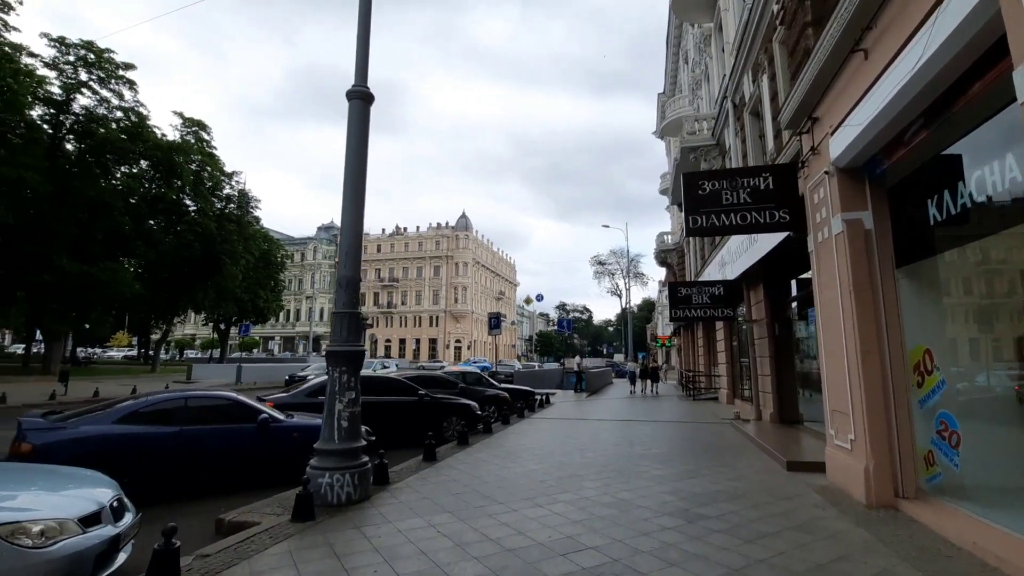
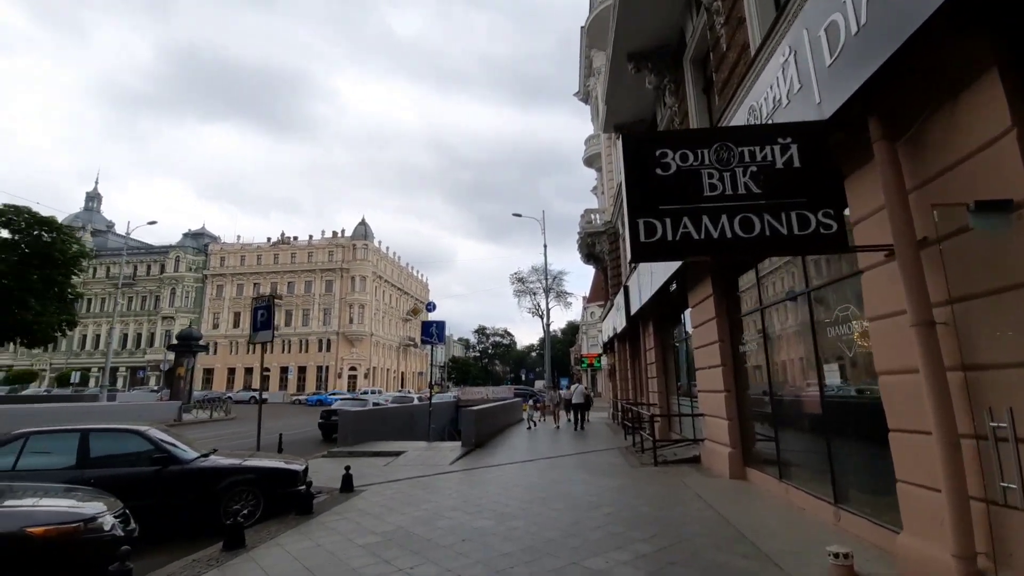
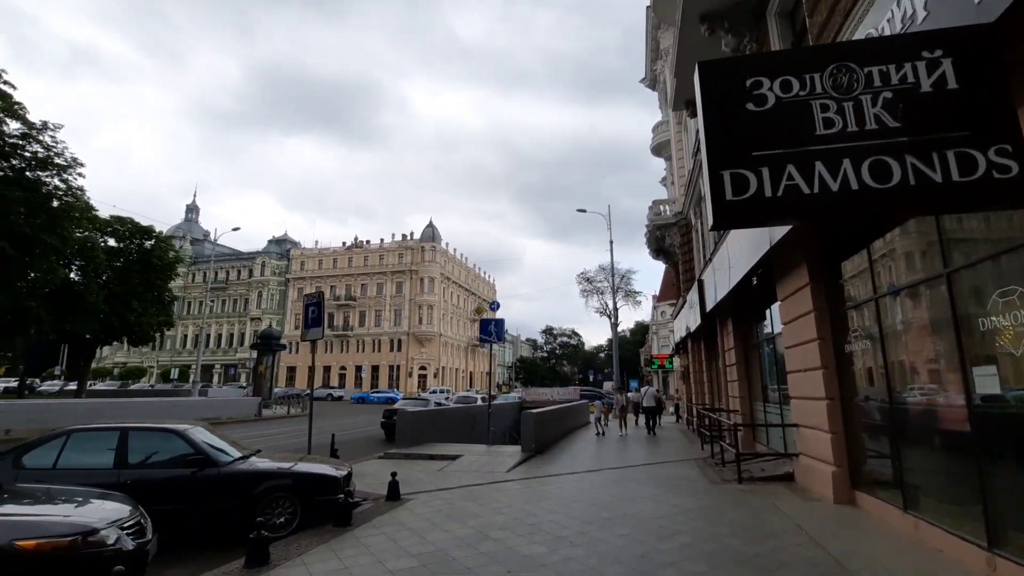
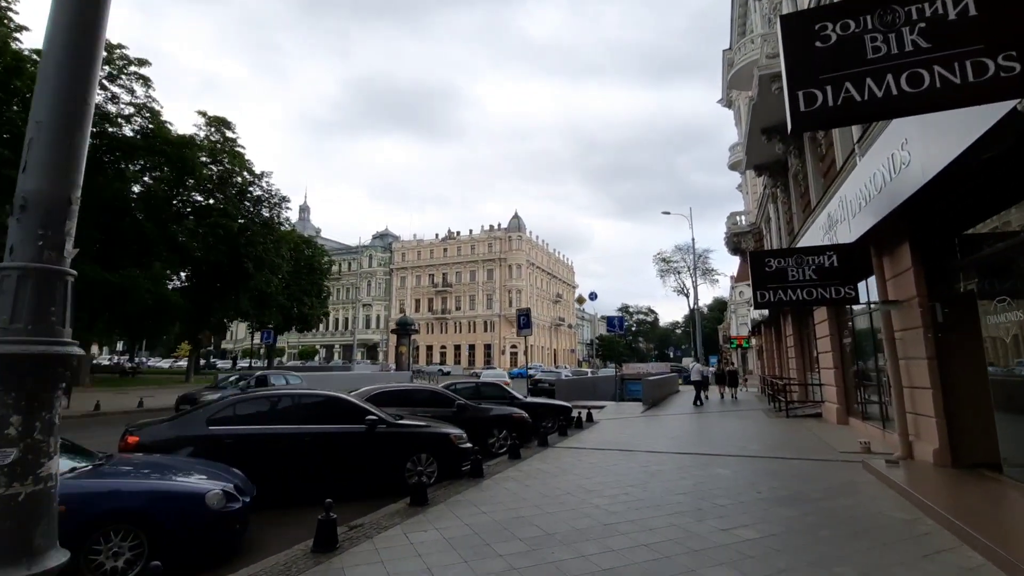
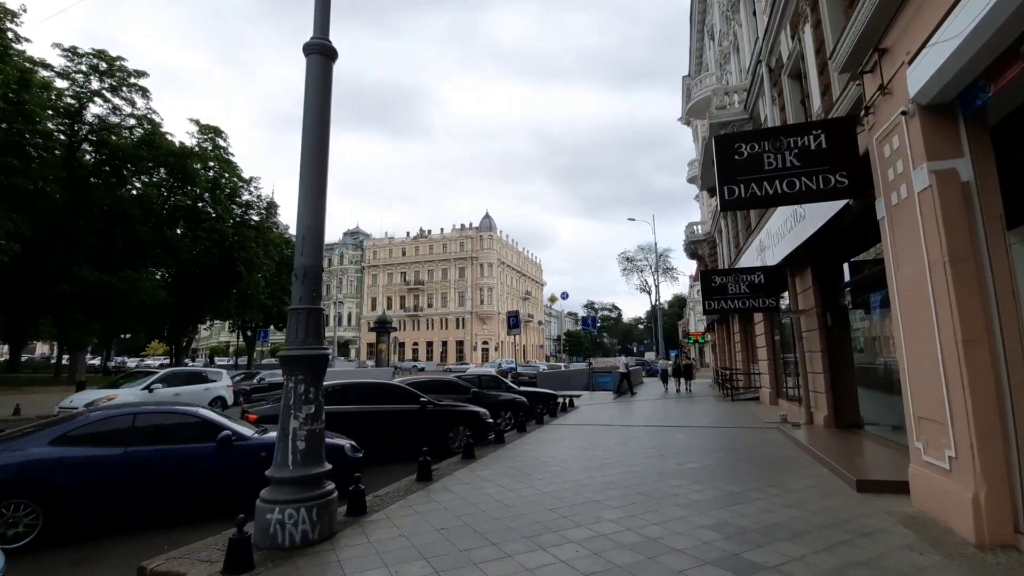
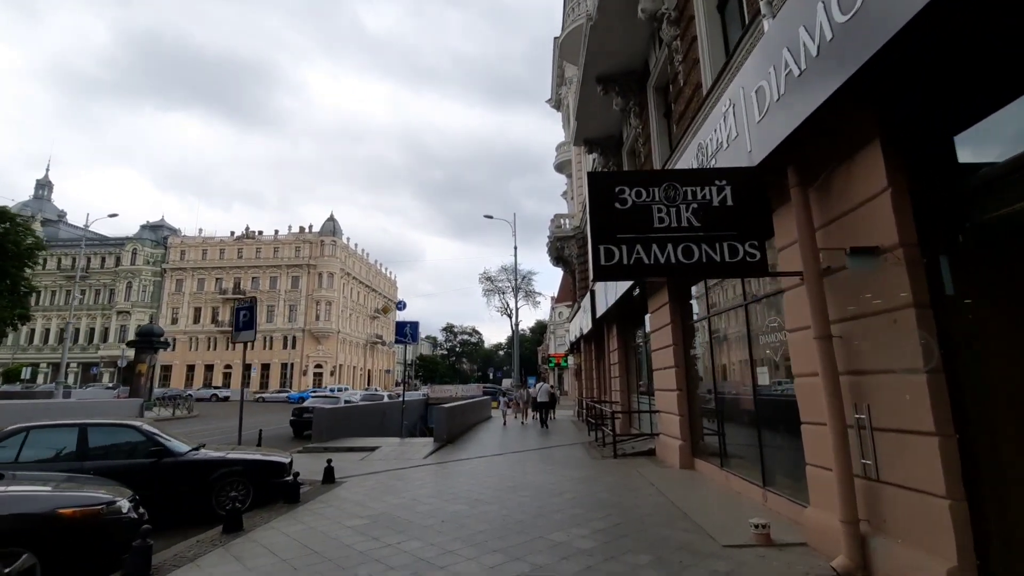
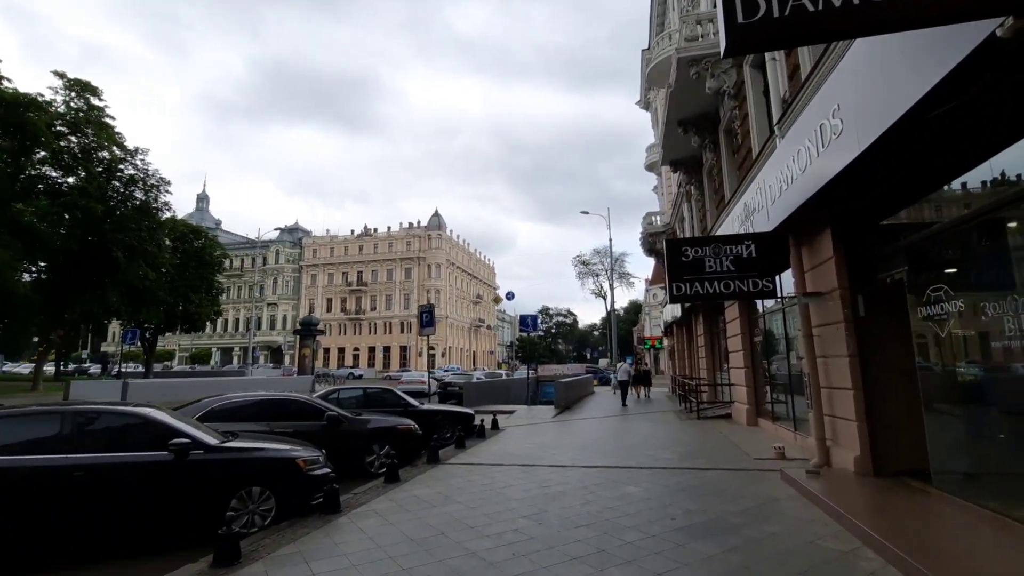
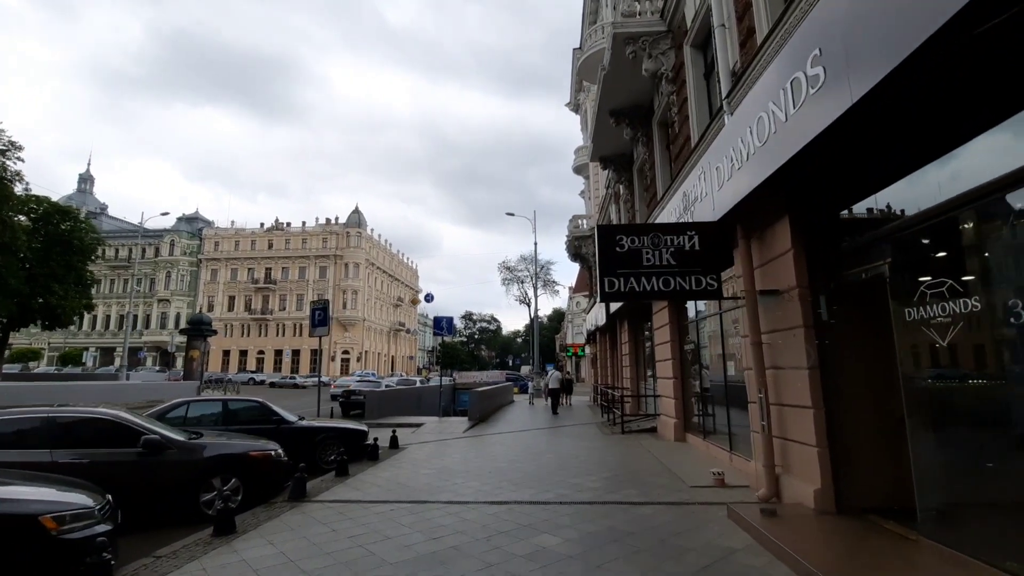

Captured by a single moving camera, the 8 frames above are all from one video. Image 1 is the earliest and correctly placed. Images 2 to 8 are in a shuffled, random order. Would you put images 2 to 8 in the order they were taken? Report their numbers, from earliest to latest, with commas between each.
5, 4, 7, 8, 6, 2, 3
